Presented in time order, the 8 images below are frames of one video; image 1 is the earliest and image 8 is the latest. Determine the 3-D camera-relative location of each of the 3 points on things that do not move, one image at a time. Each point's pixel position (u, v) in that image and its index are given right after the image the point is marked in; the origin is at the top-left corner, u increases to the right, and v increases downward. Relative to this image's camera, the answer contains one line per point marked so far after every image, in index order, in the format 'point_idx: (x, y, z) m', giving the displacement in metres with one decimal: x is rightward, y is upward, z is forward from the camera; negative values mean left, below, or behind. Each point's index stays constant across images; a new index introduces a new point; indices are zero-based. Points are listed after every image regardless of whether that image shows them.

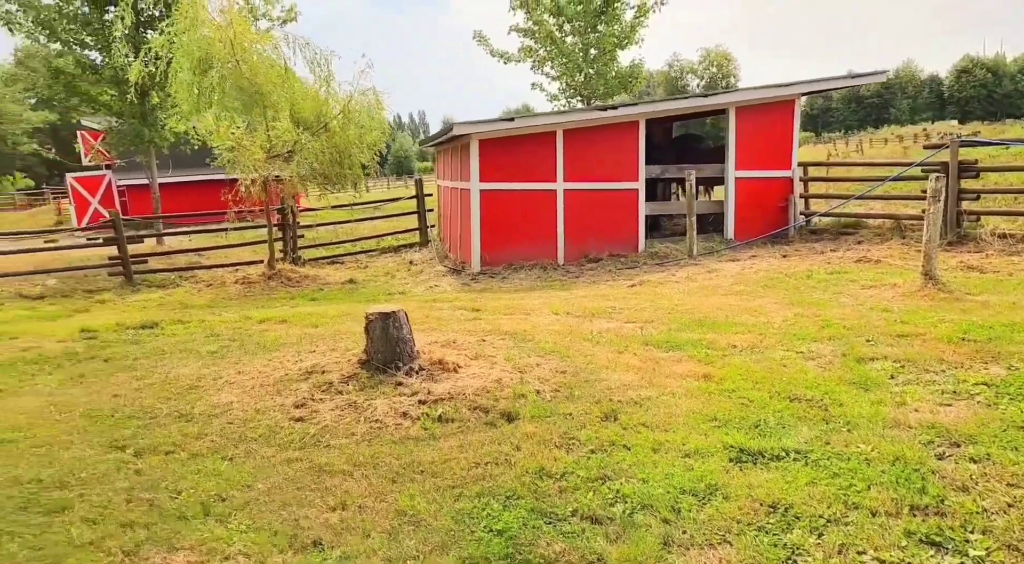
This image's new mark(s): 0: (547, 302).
0: (+0.3, -0.2, +7.4) m
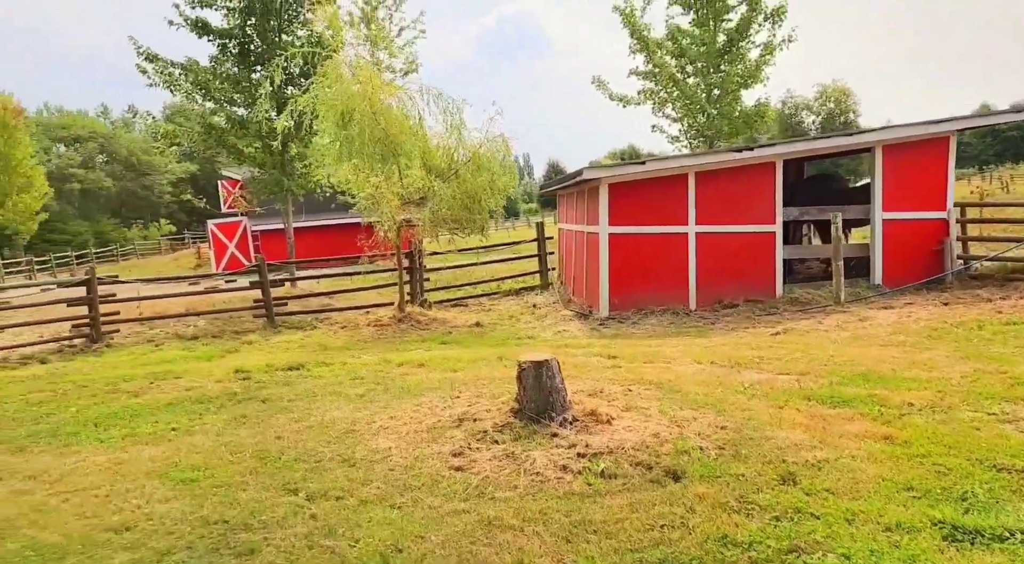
0: (+1.6, -0.6, +7.2) m
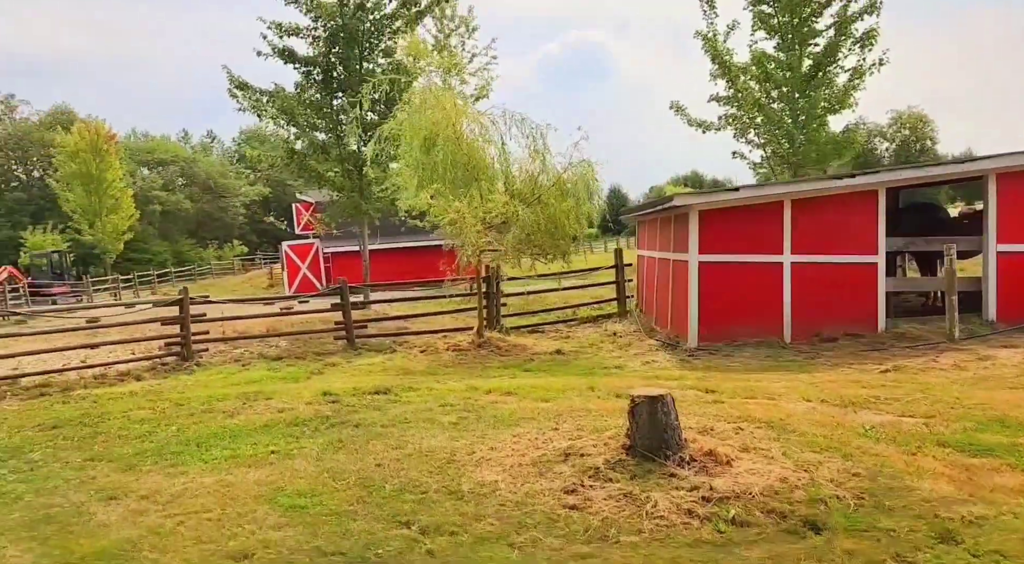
0: (+2.4, -0.9, +6.9) m
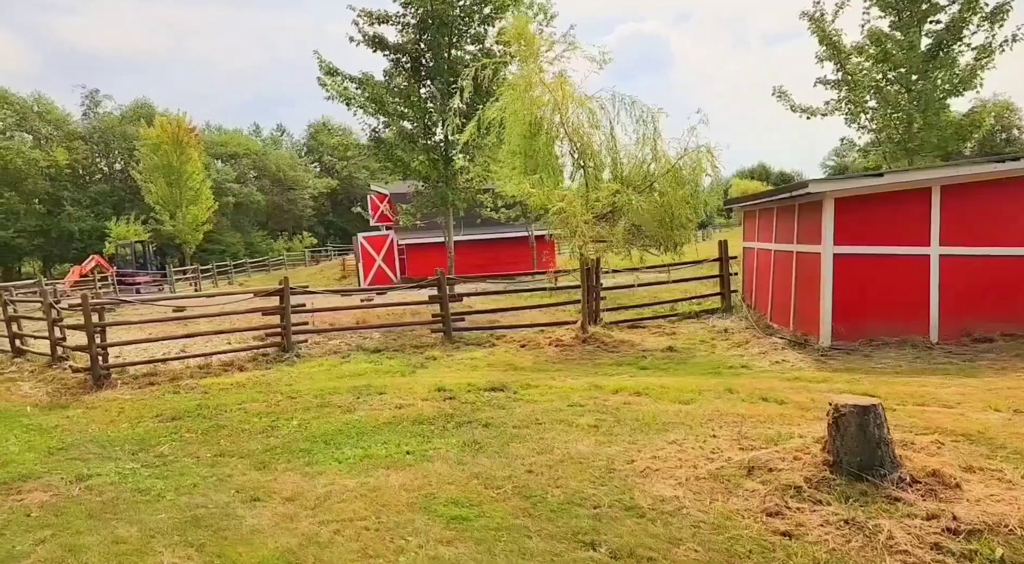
0: (+3.5, -0.9, +6.3) m
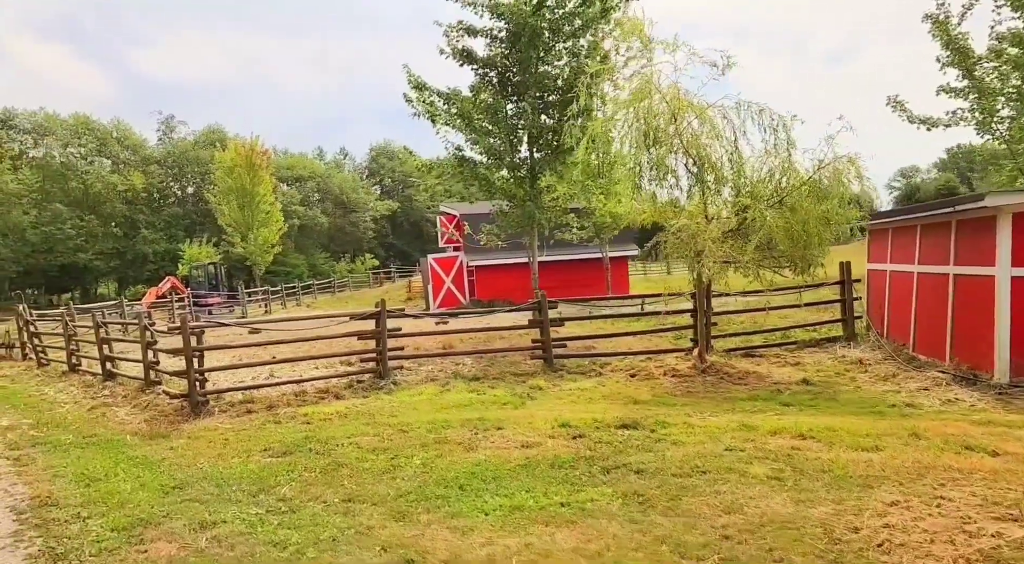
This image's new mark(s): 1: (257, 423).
0: (+4.6, -1.1, +5.2) m
1: (-2.9, -1.6, +9.0) m
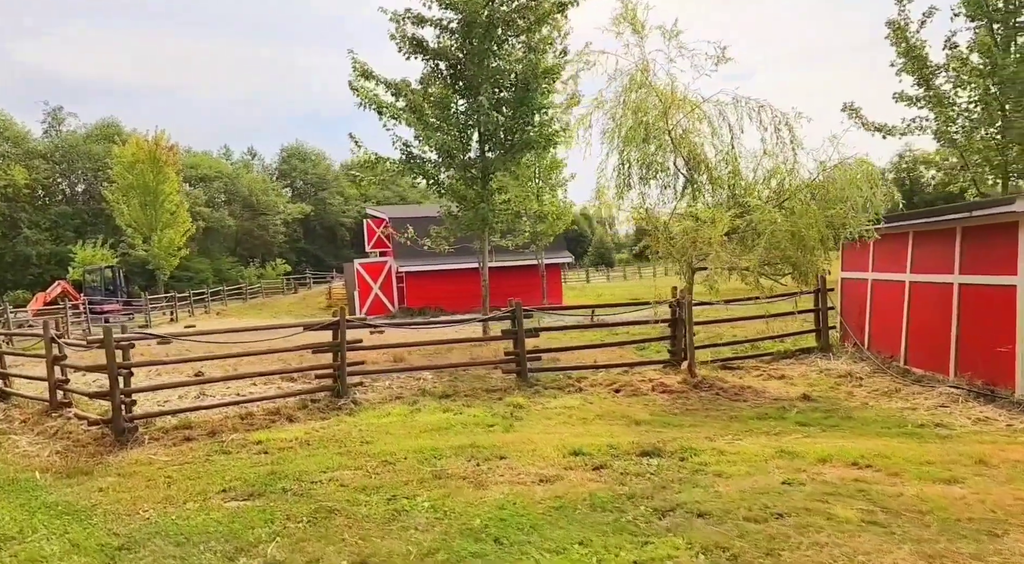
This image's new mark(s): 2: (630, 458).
0: (+4.9, -1.1, +4.7) m
1: (-2.9, -1.6, +7.7) m
2: (+1.0, -1.4, +6.7) m
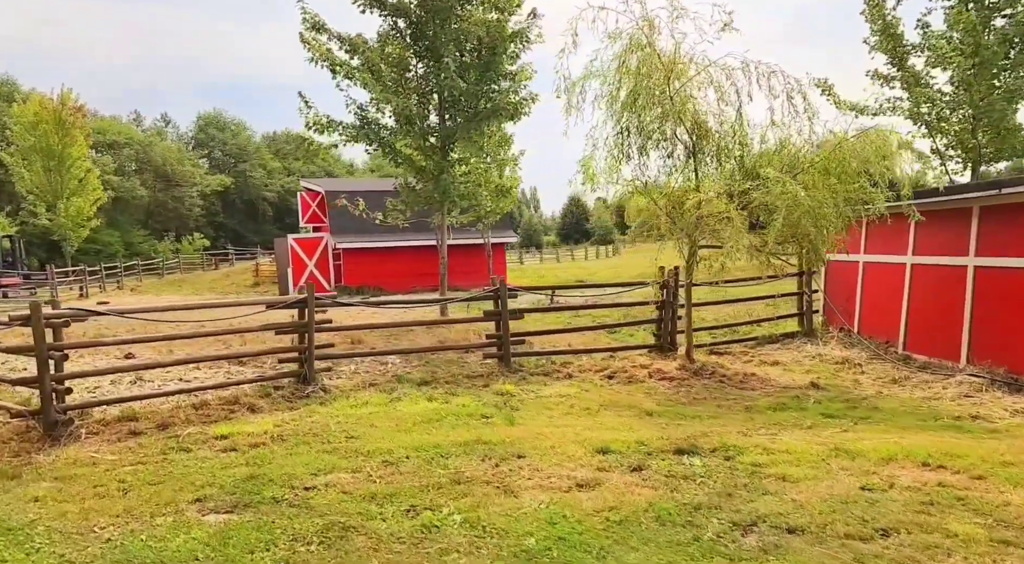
0: (+5.2, -1.1, +4.3) m
1: (-2.9, -1.4, +6.6) m
2: (+1.1, -1.3, +5.9) m
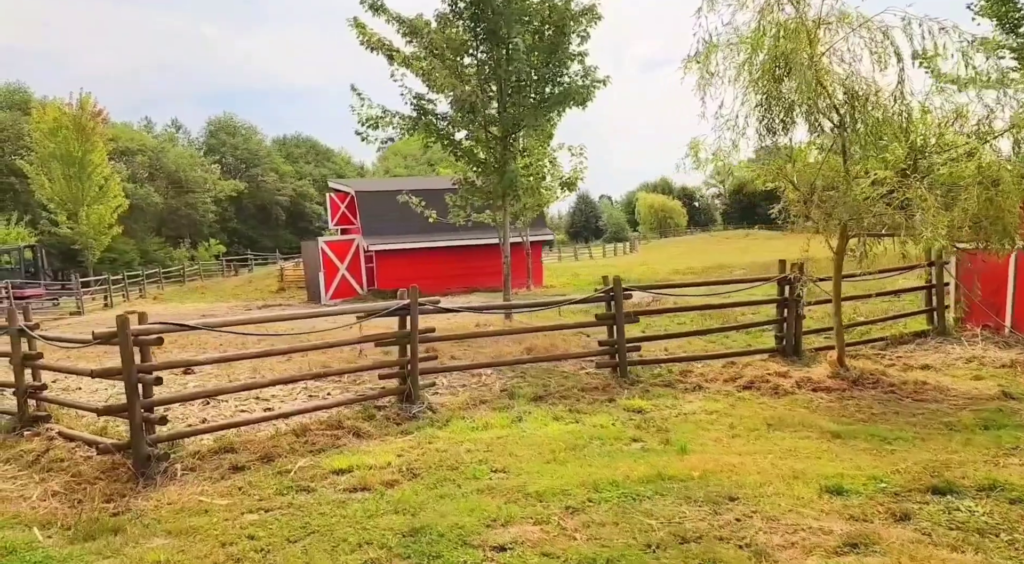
0: (+6.5, -1.0, +3.1) m
1: (-1.6, -1.4, +5.5) m
2: (+2.4, -1.2, +4.7) m
